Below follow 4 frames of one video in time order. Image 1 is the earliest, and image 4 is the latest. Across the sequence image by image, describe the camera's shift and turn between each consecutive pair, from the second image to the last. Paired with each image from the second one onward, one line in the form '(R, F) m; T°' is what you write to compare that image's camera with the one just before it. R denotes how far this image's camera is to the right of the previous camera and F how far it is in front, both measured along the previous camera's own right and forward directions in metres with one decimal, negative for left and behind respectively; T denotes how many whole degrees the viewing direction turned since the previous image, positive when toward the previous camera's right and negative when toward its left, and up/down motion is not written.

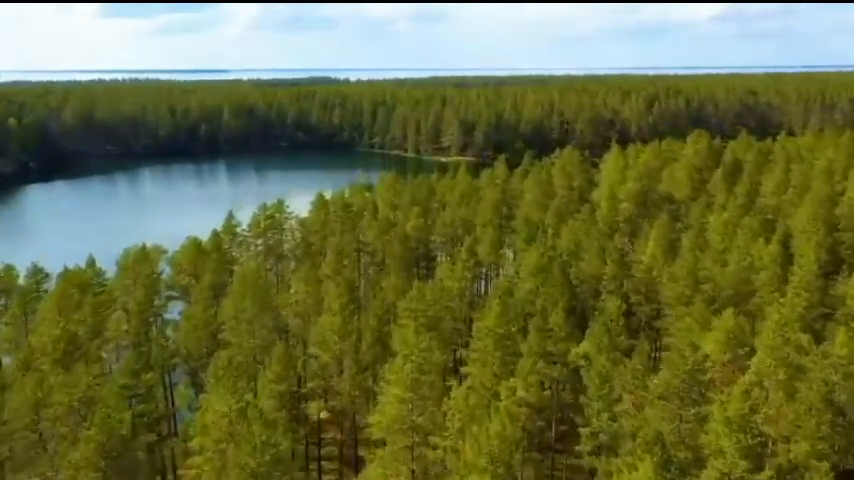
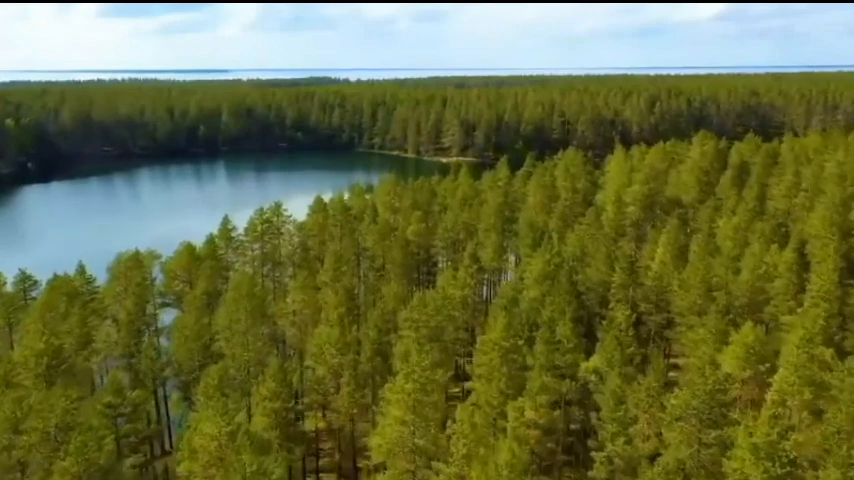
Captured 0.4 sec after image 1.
(0.0, +0.6) m; 0°
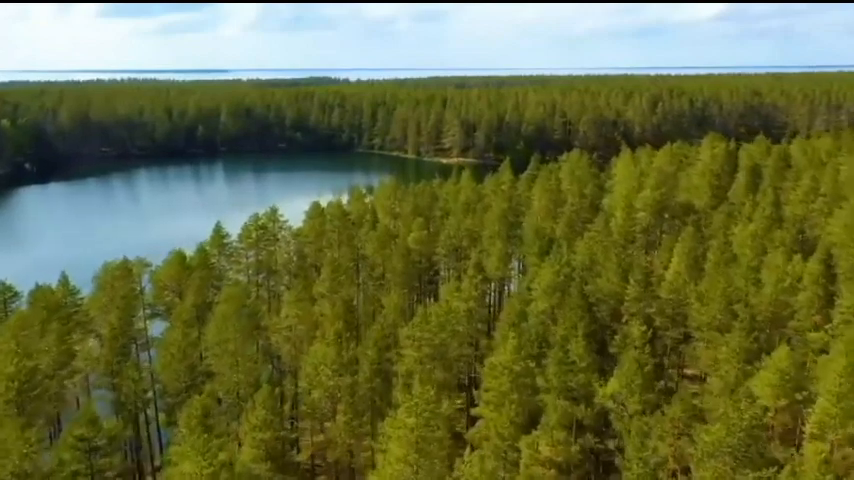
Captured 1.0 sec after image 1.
(-0.1, +1.0) m; 0°
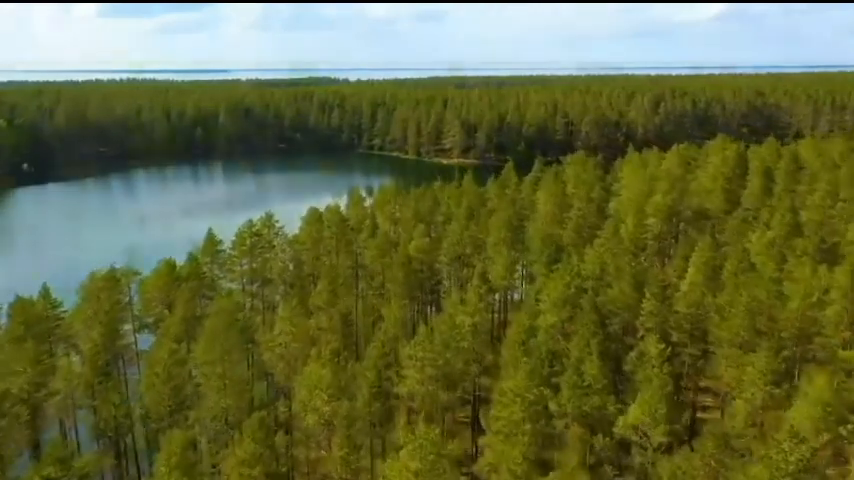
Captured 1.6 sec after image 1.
(0.0, +1.0) m; 0°
